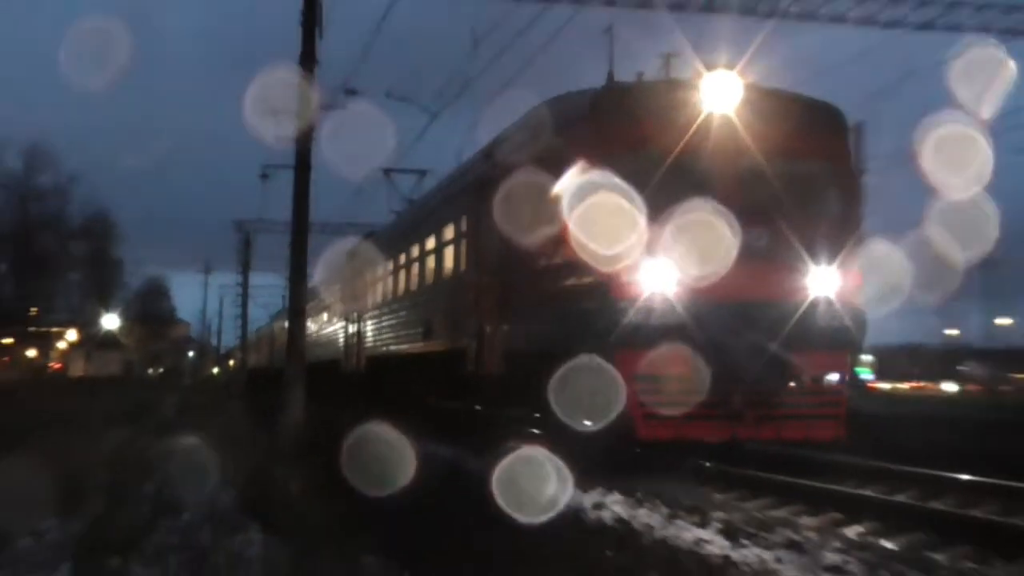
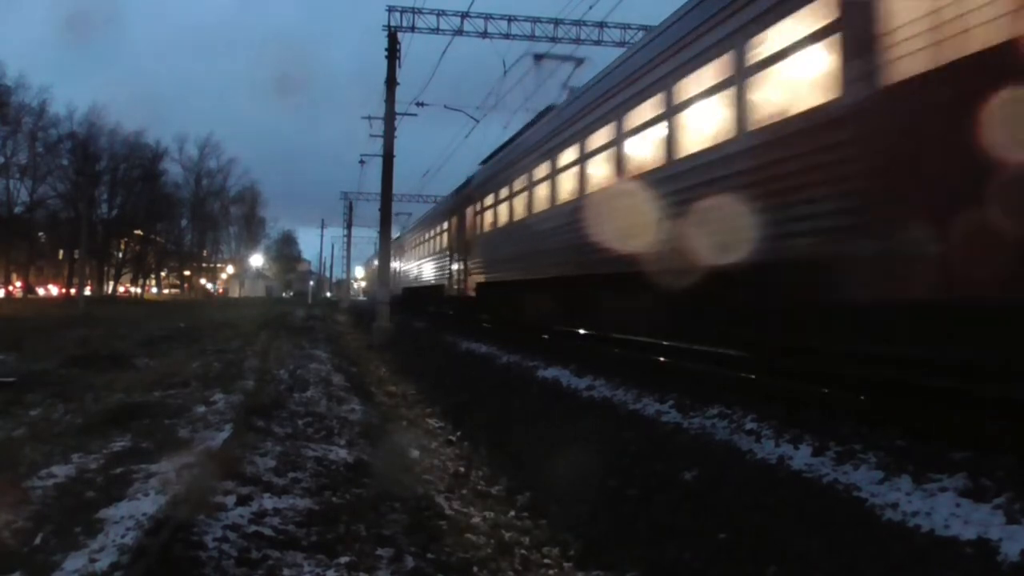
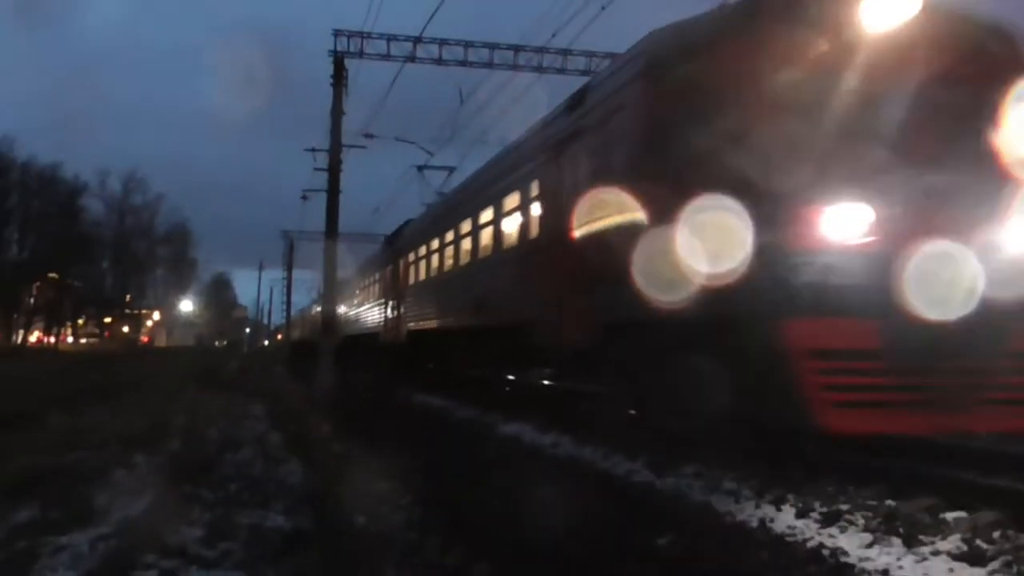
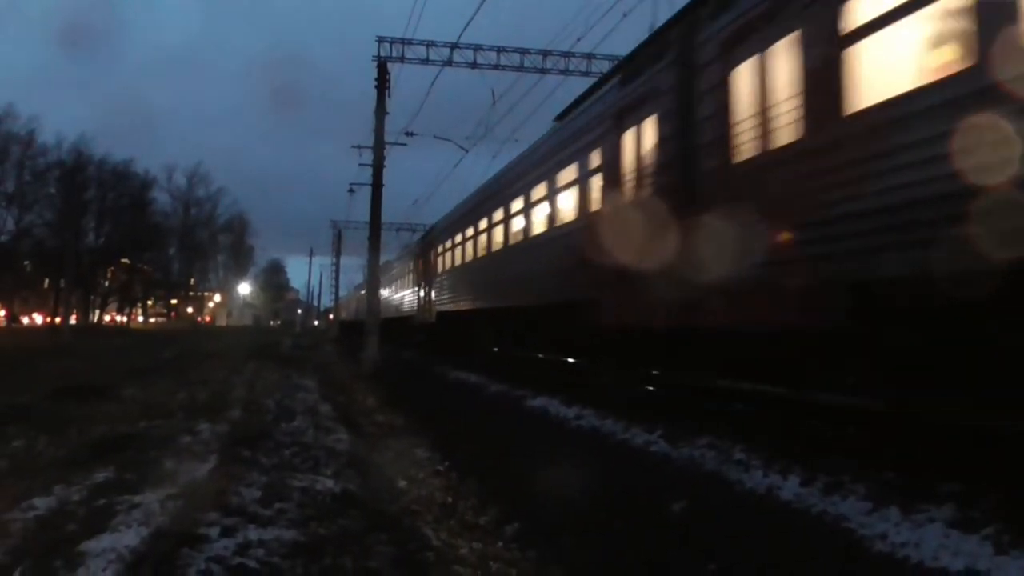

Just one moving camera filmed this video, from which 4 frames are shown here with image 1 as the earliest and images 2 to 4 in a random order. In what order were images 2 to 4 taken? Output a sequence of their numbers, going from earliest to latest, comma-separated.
3, 4, 2
